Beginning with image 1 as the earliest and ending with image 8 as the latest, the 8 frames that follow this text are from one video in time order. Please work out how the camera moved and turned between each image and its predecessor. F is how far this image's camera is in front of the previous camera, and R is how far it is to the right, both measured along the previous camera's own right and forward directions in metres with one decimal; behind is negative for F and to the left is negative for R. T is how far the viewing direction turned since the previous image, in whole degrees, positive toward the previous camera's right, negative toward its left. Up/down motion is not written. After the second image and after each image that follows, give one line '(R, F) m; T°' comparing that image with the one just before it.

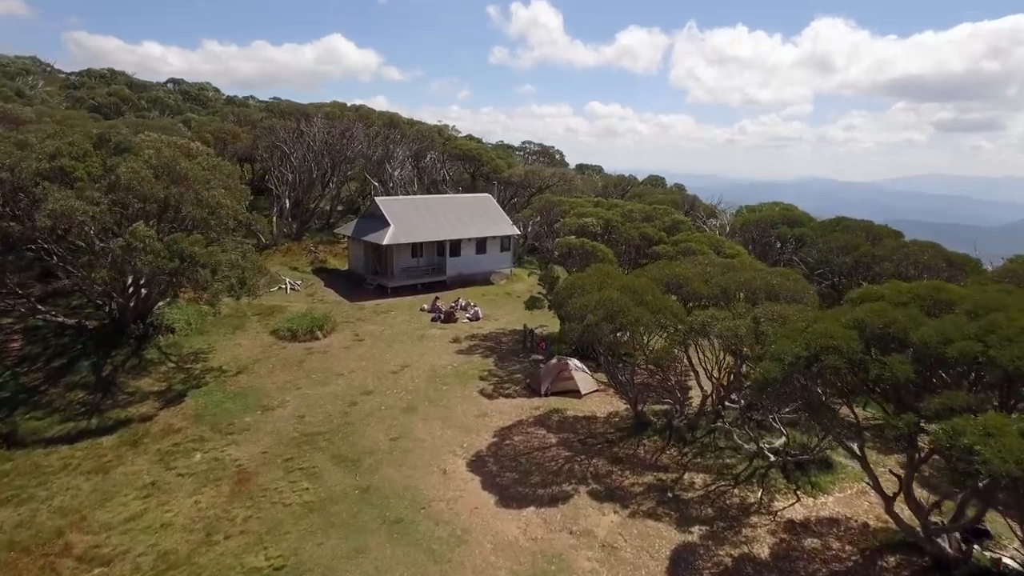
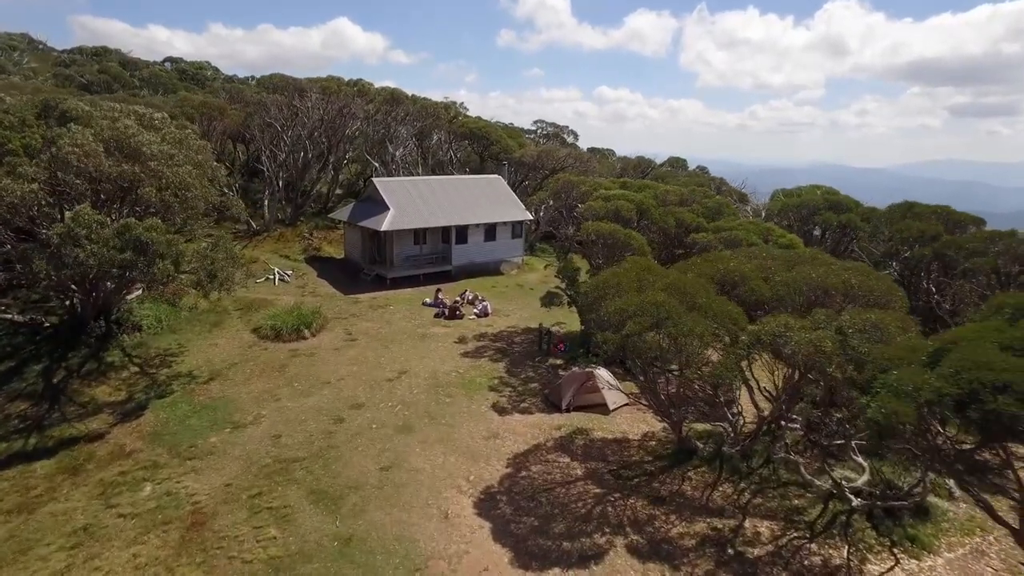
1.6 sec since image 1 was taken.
(-0.2, +3.0) m; -1°
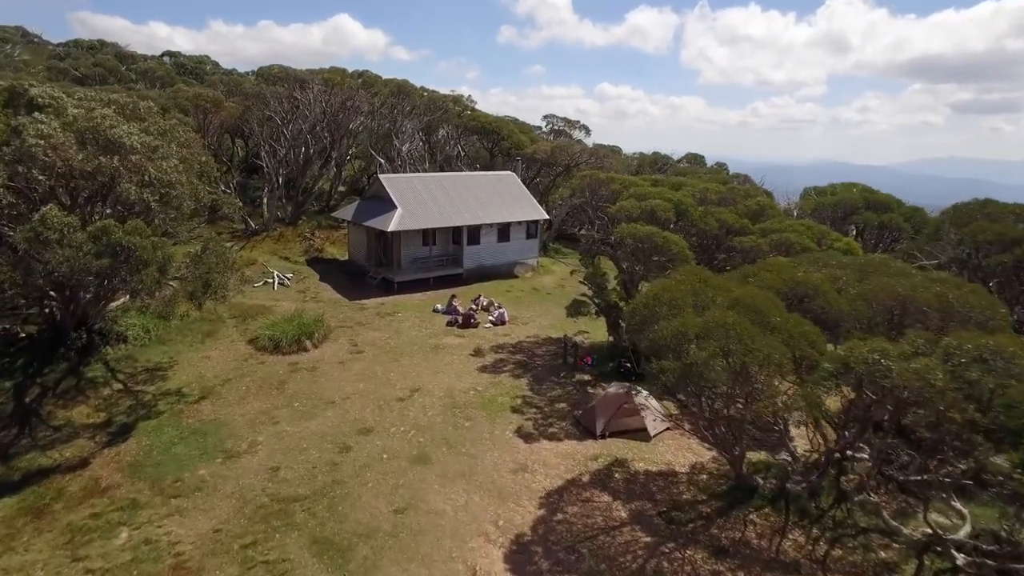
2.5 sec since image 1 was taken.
(-0.6, +1.8) m; 0°
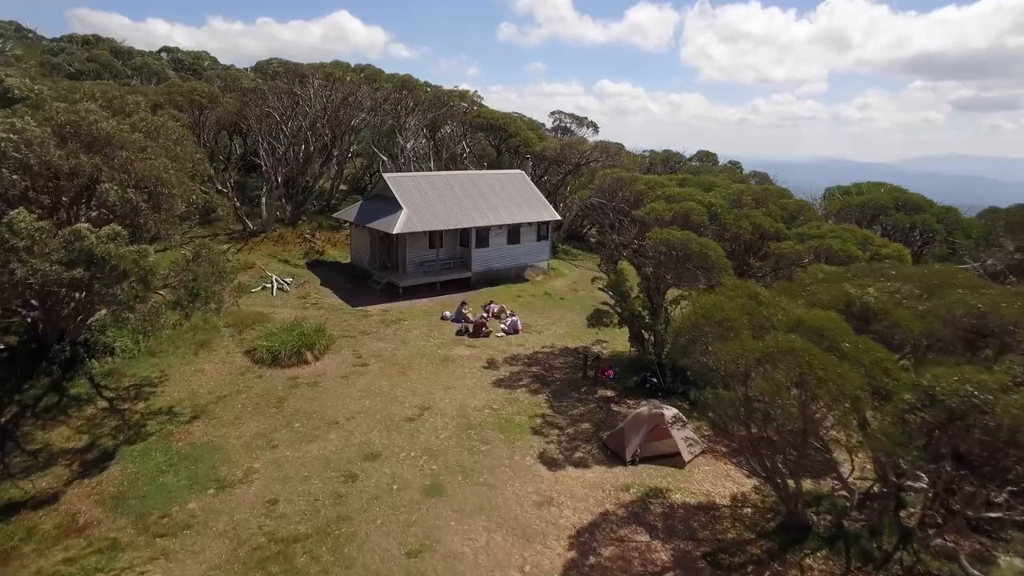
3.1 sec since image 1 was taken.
(-0.5, +1.3) m; 0°
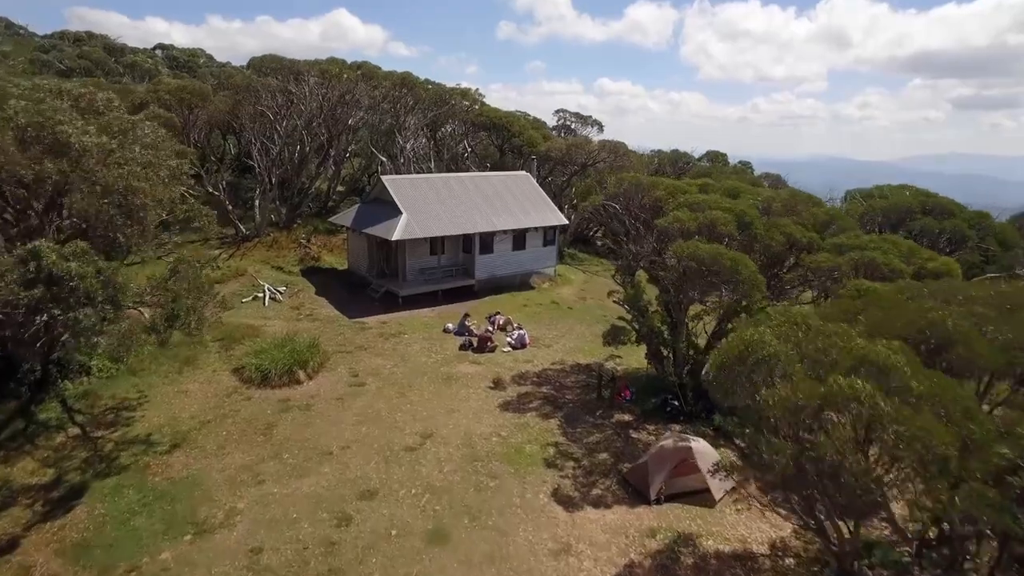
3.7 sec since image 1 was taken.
(-0.2, +1.3) m; 0°
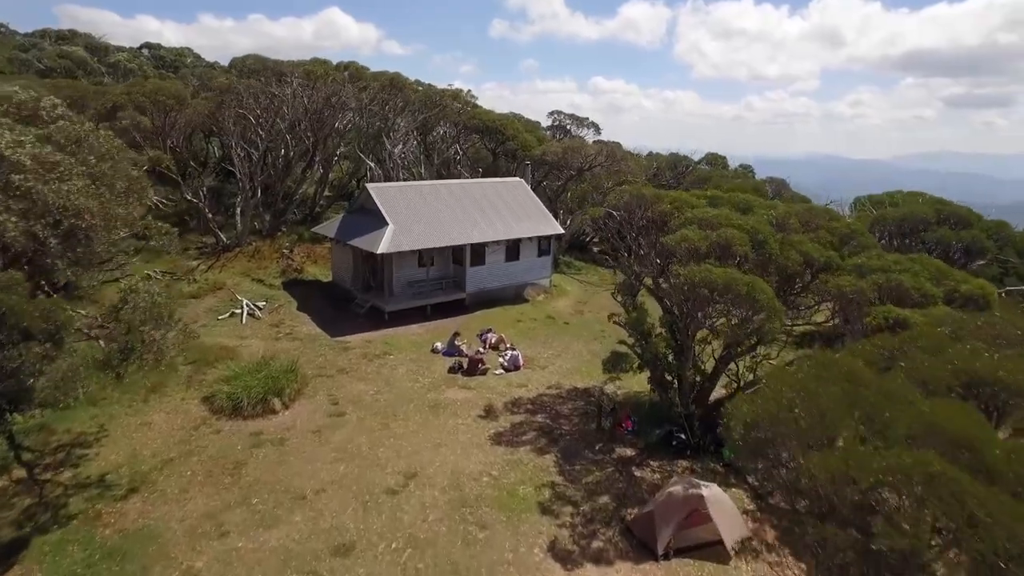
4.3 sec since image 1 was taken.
(+0.1, +1.2) m; 0°
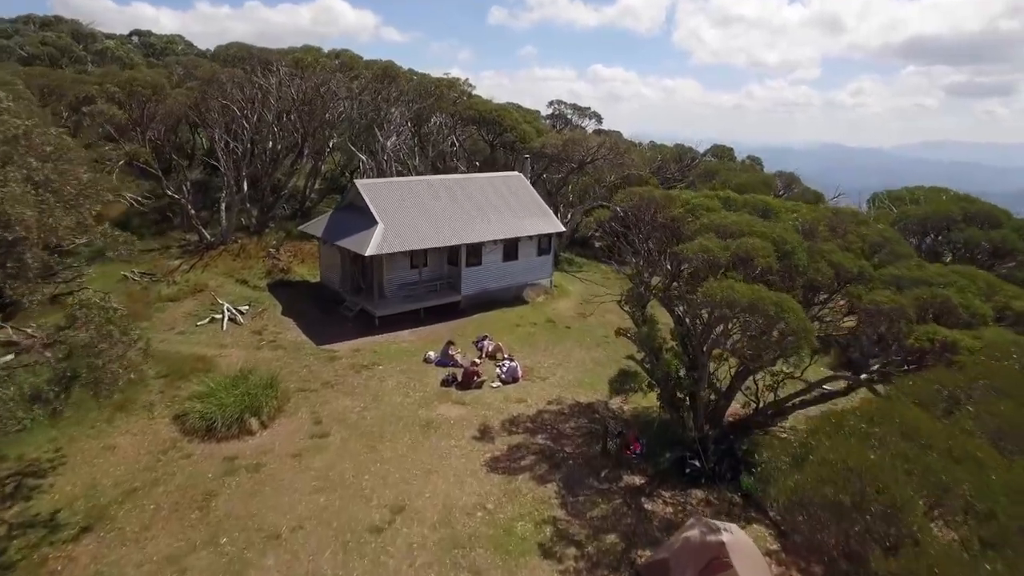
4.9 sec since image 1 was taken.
(0.0, +1.3) m; 0°
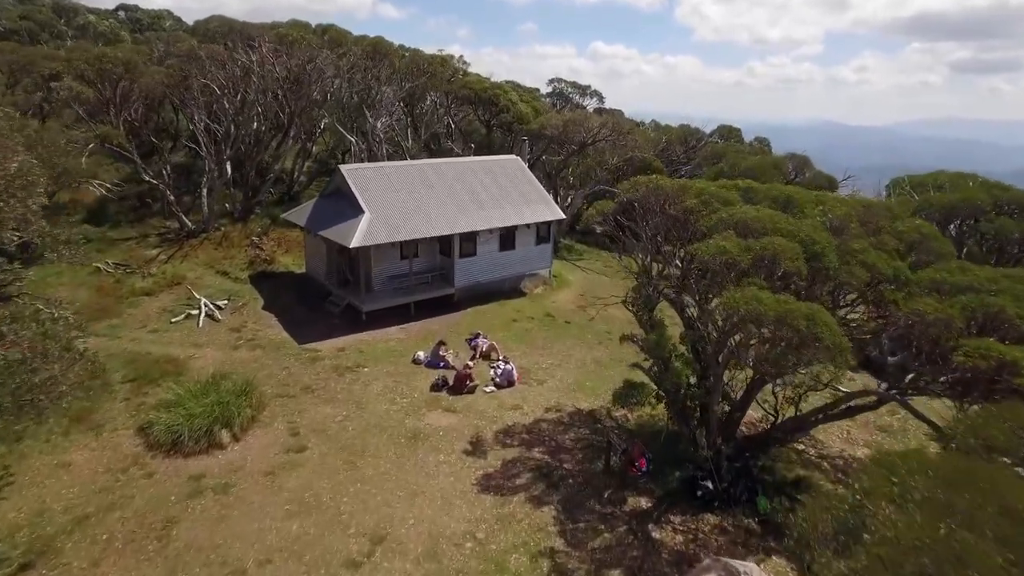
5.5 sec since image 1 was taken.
(+0.1, +1.3) m; 0°
